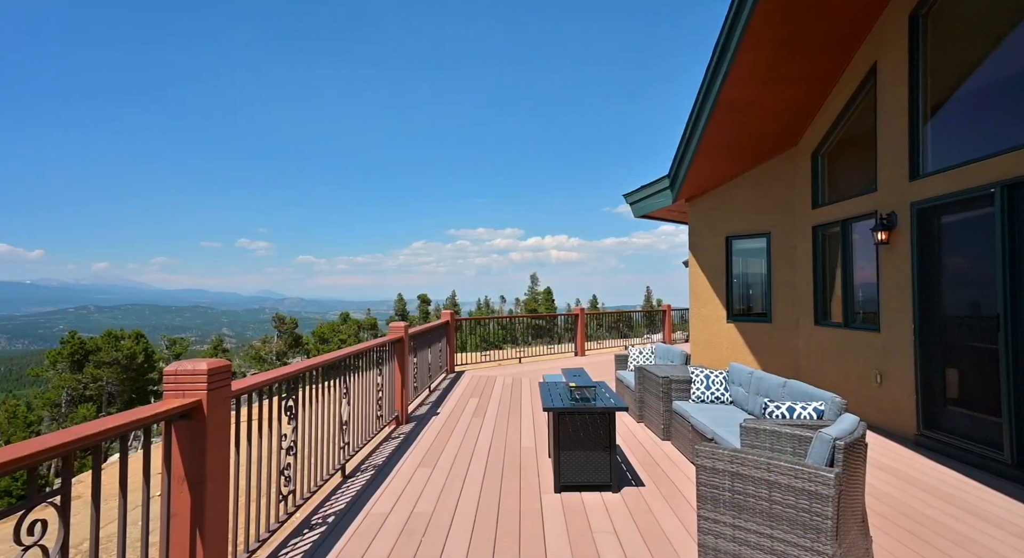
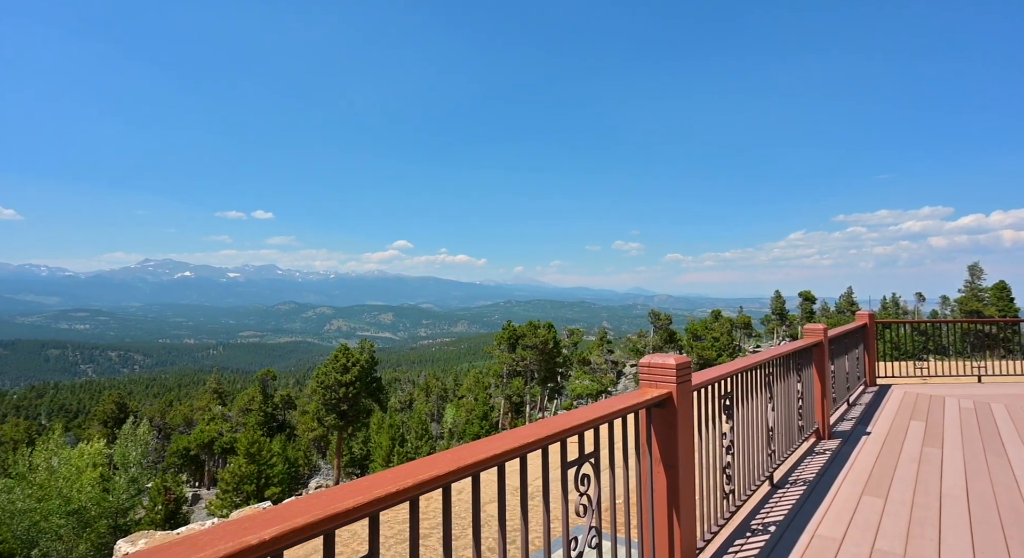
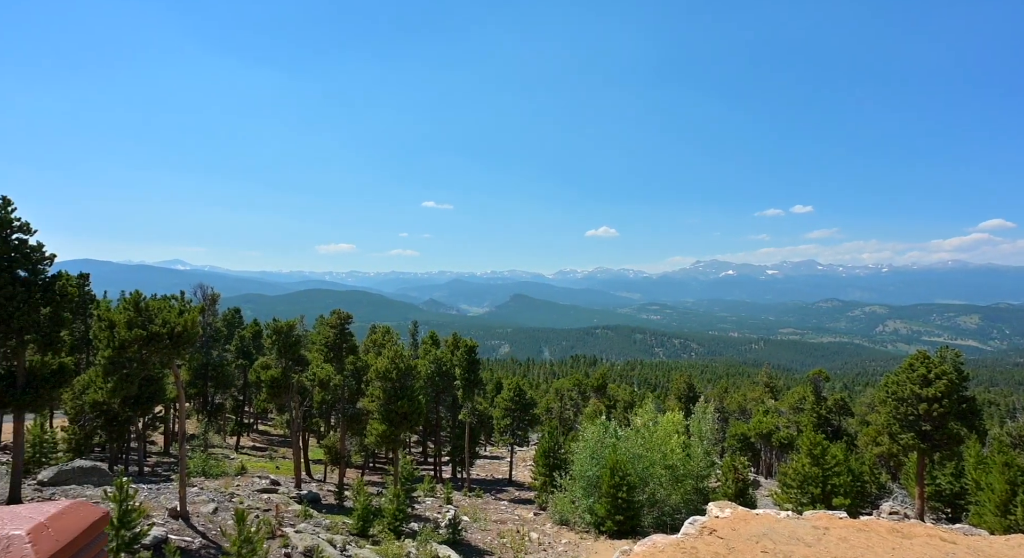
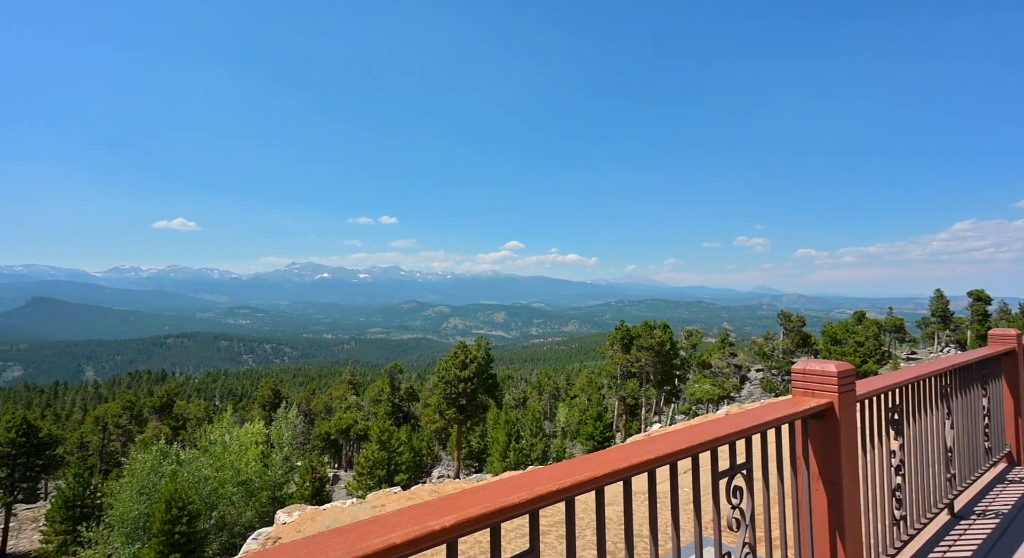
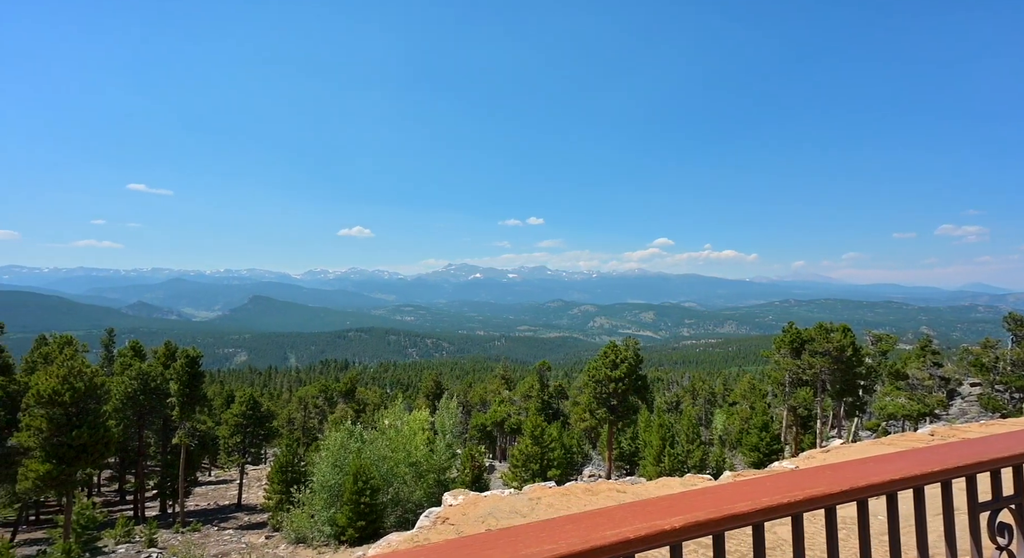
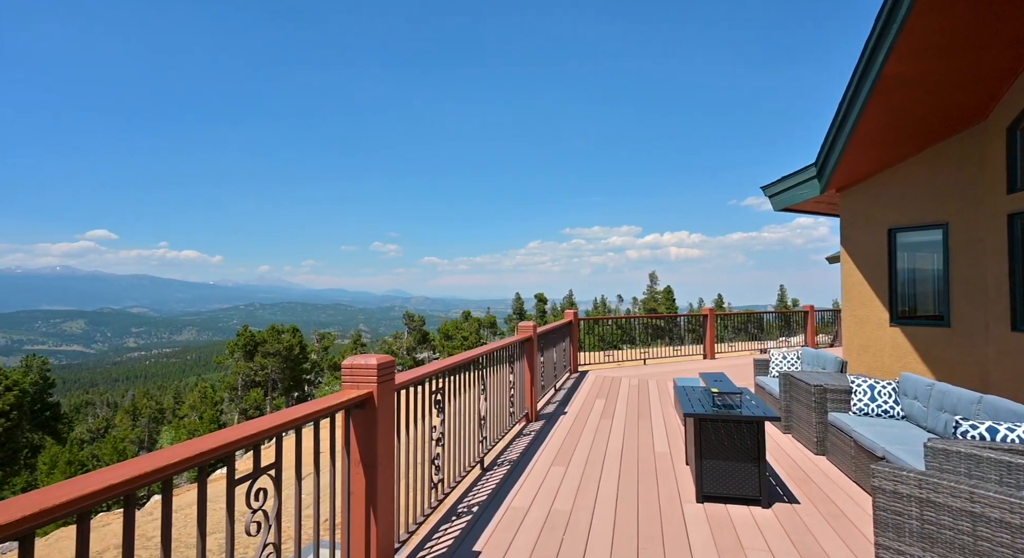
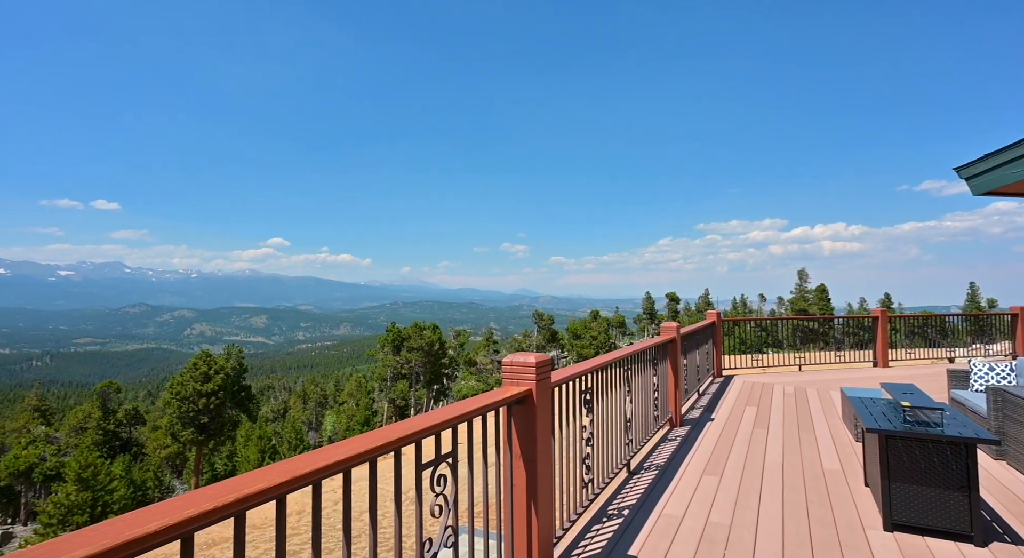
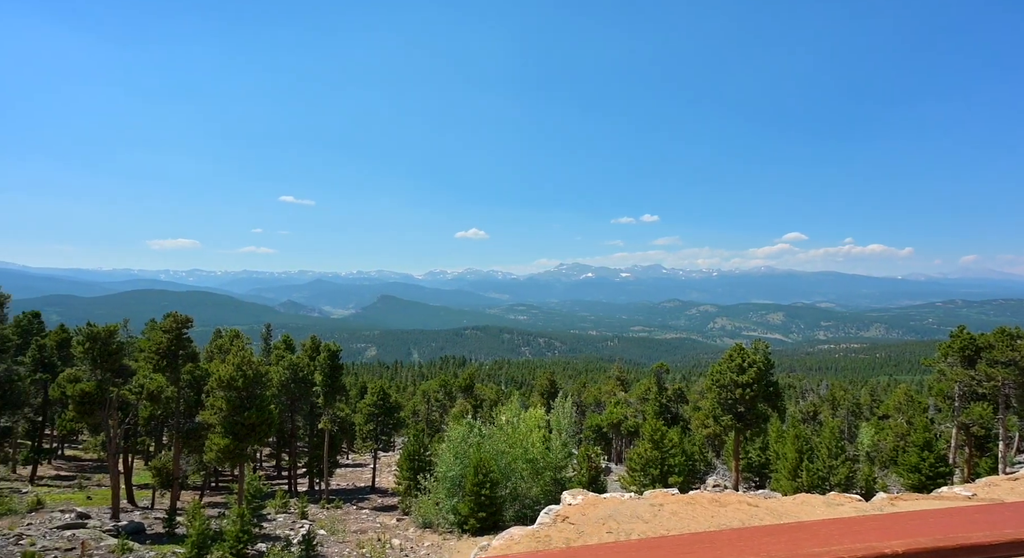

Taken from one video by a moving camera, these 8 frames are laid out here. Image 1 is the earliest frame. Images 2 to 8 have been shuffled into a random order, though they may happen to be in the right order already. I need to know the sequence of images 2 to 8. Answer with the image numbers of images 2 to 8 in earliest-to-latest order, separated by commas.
6, 7, 2, 4, 5, 8, 3
